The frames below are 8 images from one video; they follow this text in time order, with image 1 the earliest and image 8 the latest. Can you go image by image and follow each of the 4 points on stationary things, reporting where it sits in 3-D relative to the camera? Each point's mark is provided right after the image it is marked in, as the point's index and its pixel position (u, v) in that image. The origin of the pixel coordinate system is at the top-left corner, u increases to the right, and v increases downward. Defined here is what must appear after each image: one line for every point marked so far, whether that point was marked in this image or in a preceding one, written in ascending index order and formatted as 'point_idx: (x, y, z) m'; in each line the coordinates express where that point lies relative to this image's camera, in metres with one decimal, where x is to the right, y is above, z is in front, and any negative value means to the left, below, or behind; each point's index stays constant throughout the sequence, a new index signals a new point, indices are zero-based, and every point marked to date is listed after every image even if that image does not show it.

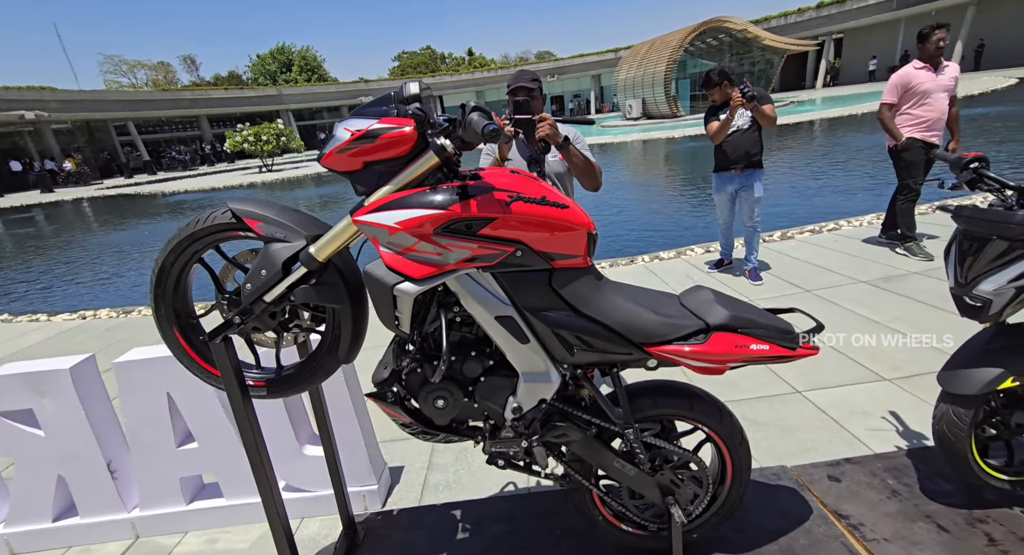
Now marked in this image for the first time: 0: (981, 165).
0: (+1.8, +0.4, +1.9) m
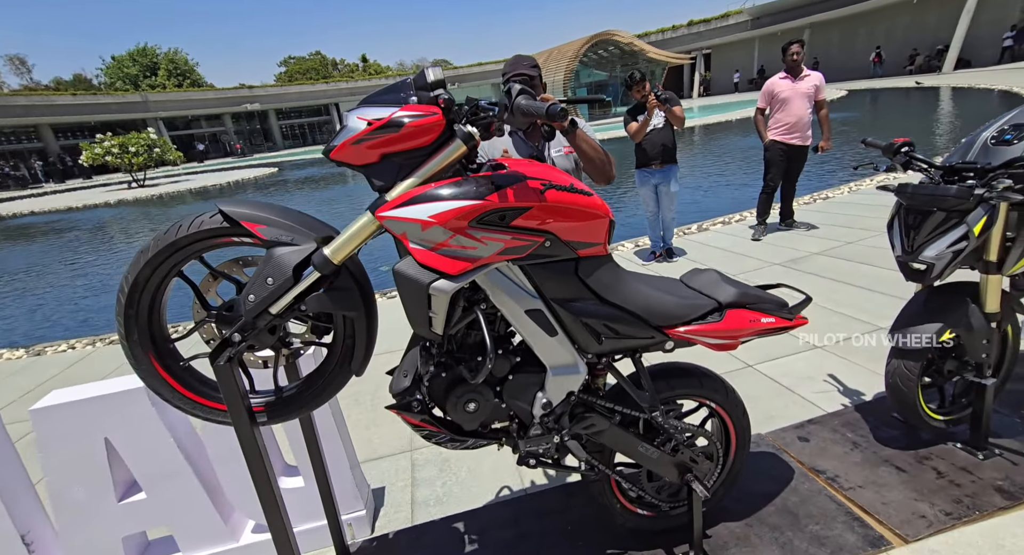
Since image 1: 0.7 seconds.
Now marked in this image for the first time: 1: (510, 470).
0: (+1.8, +0.6, +2.2) m
1: (0.0, -1.1, +2.7) m
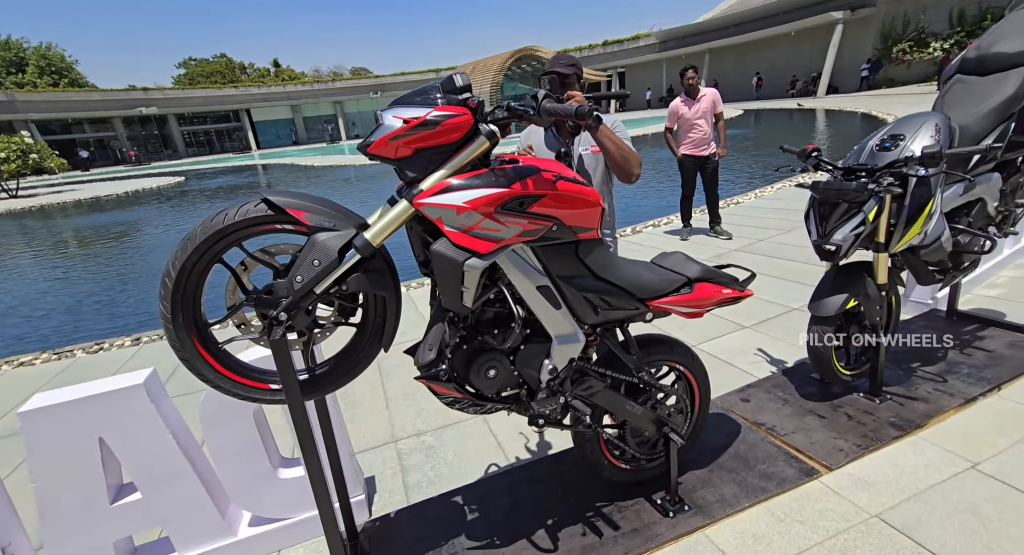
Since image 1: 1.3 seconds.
0: (+1.7, +0.7, +2.7) m
1: (-0.1, -1.0, +2.9) m
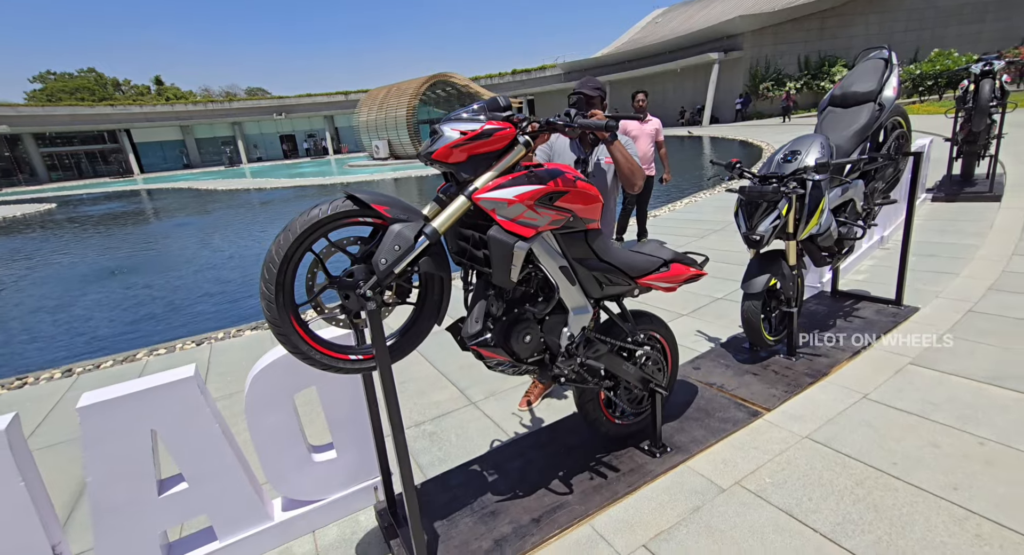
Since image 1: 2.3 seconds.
0: (+1.6, +0.8, +3.4) m
1: (-0.1, -1.0, +3.3) m
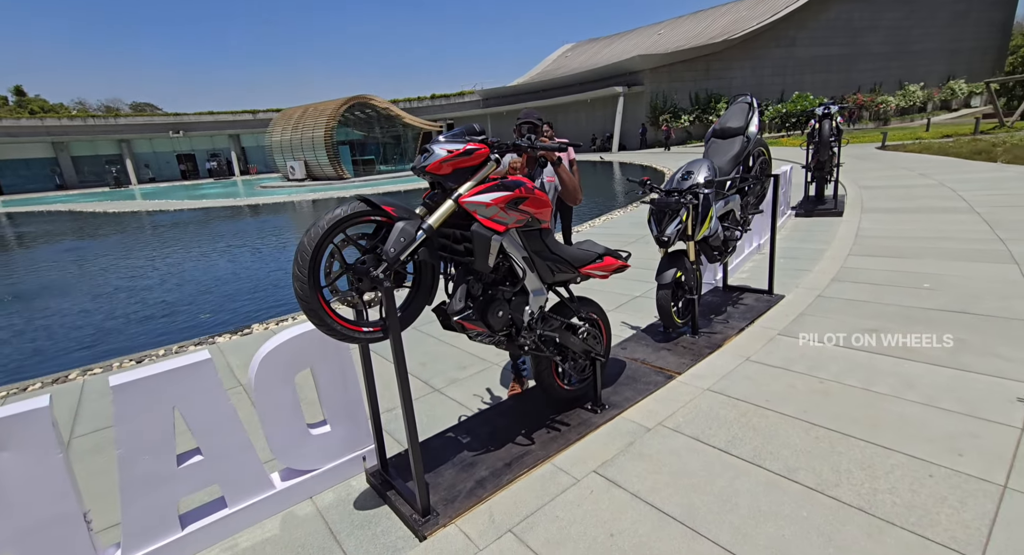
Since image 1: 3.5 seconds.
0: (+1.2, +0.8, +4.3) m
1: (-0.4, -1.0, +3.8) m
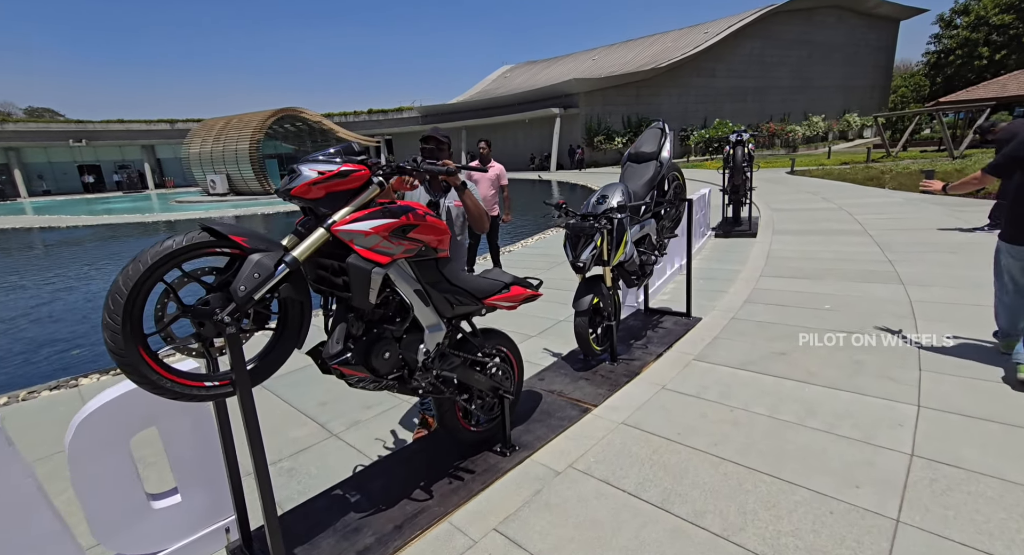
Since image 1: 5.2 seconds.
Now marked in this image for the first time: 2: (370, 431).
0: (+0.4, +0.6, +4.1) m
1: (-1.1, -1.2, +3.4) m
2: (-1.1, -1.1, +3.6) m
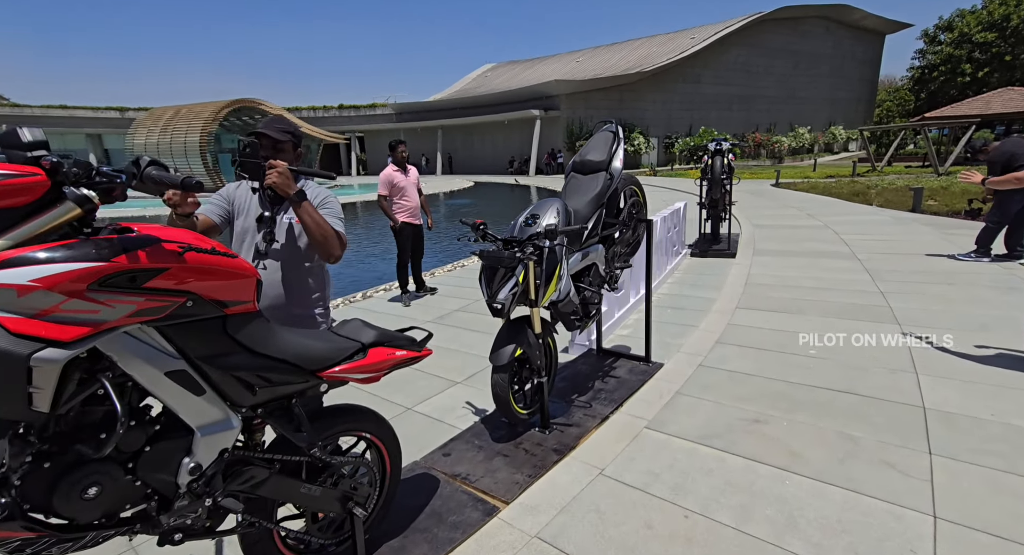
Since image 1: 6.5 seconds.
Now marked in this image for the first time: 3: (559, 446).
0: (-0.2, +0.3, +3.1) m
1: (-1.7, -1.4, +2.3) m
2: (-1.7, -1.4, +2.6) m
3: (+0.3, -1.1, +3.2) m
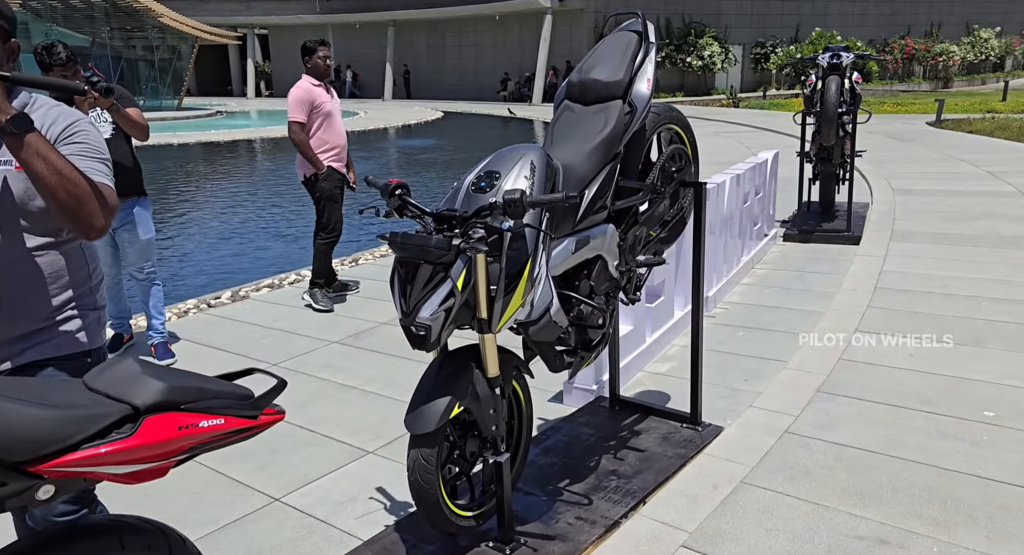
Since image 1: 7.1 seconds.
0: (-0.3, +0.3, +1.9) m
1: (-2.0, -1.4, +1.5) m
2: (-1.9, -1.3, +1.7) m
3: (+0.1, -1.1, +2.0) m
